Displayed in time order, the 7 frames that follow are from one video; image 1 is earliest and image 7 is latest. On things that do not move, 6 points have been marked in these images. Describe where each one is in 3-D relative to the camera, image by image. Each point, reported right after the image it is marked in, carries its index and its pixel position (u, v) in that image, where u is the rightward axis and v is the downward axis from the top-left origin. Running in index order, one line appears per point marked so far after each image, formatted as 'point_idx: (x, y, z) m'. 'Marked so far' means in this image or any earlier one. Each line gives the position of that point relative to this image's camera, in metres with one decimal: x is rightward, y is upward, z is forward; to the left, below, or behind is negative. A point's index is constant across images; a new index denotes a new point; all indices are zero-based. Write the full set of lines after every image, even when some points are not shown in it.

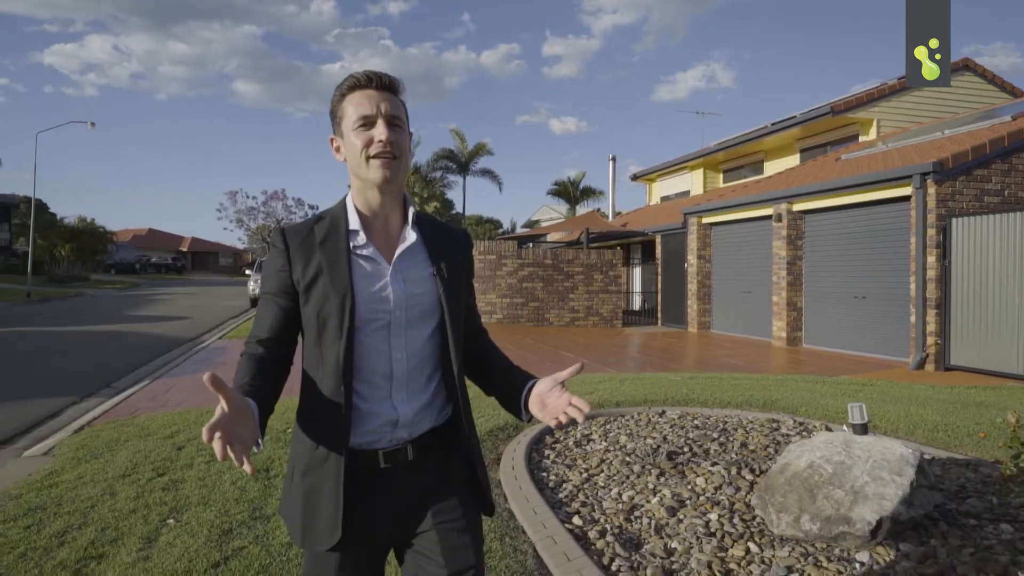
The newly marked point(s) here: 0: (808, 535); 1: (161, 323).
0: (+1.4, -1.2, +3.3) m
1: (-9.6, -1.0, +18.9) m
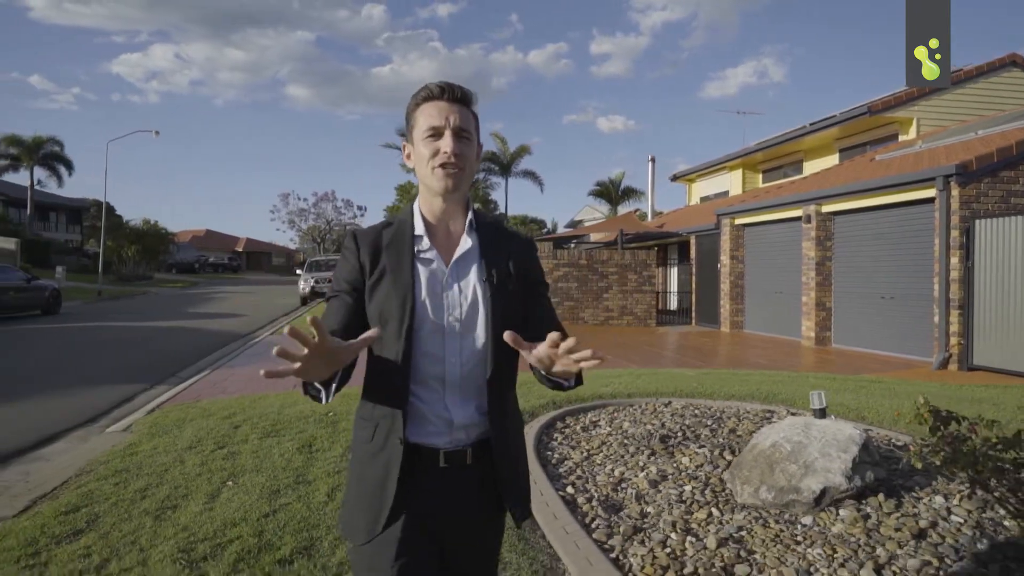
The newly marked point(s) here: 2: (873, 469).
0: (+1.4, -1.2, +3.9) m
1: (-8.6, -0.9, +20.1) m
2: (+2.0, -1.0, +3.8) m
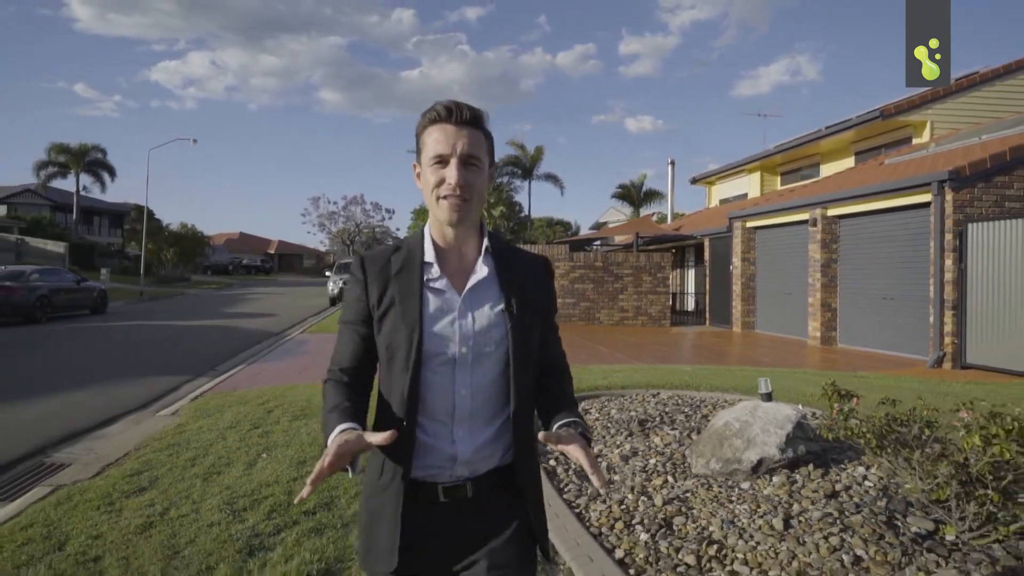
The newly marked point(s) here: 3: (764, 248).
0: (+1.3, -1.2, +4.5) m
1: (-8.0, -1.0, +21.2) m
2: (+1.9, -1.0, +4.4) m
3: (+6.4, +1.0, +17.3) m
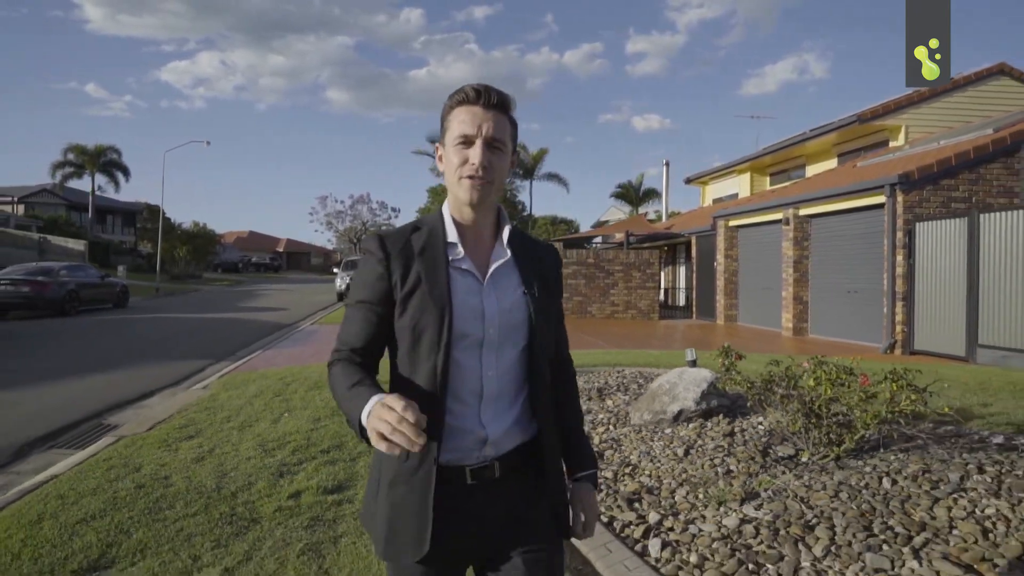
0: (+1.1, -1.1, +5.7) m
1: (-8.0, -0.8, +22.5) m
2: (+1.7, -0.9, +5.6) m
3: (+6.3, +1.1, +18.4) m
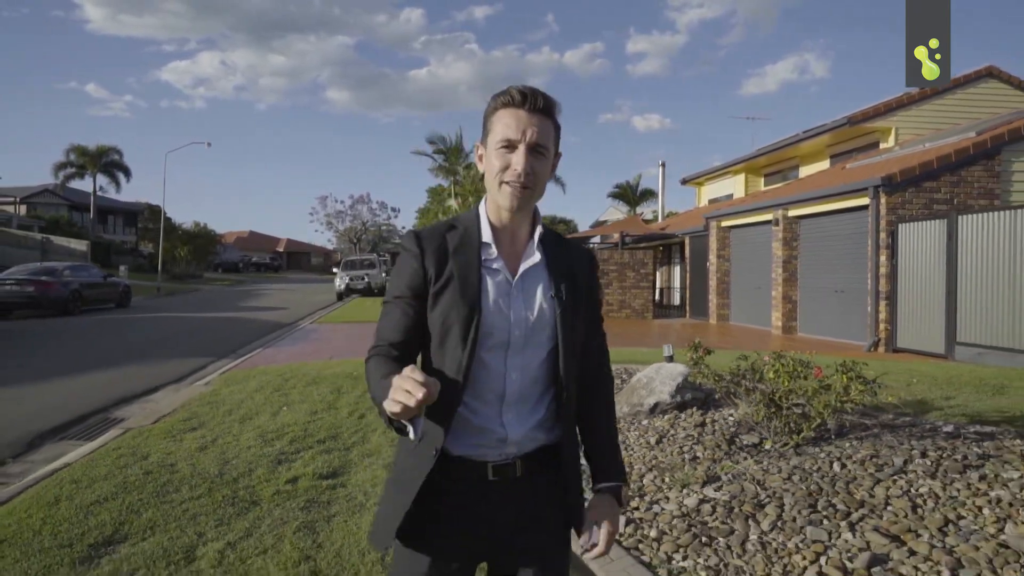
0: (+1.0, -1.1, +6.0) m
1: (-8.1, -0.8, +22.8) m
2: (+1.6, -0.9, +5.9) m
3: (+6.1, +1.2, +18.8) m
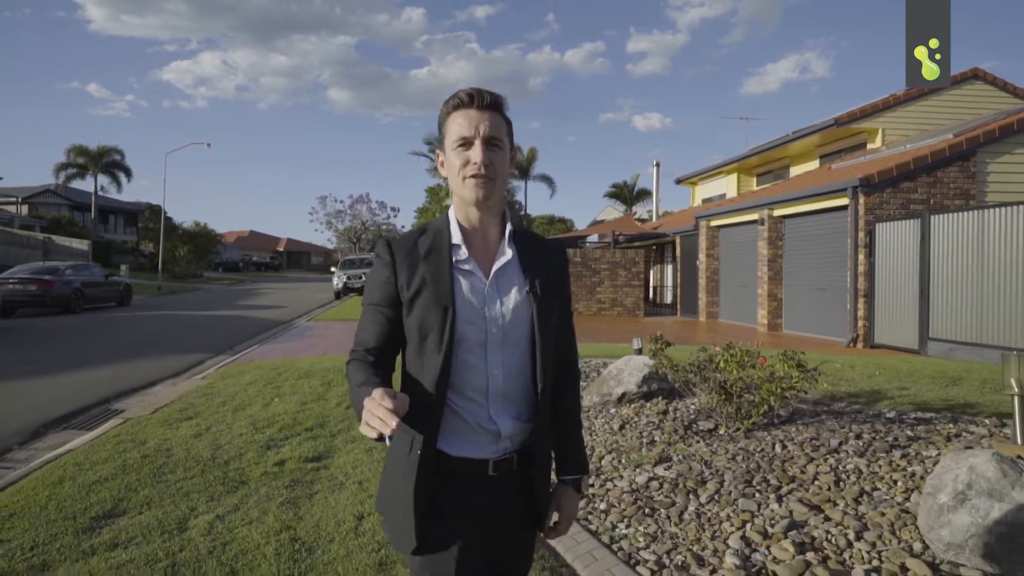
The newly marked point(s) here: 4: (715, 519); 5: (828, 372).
0: (+0.8, -1.1, +6.4) m
1: (-8.3, -0.8, +23.2) m
2: (+1.3, -0.9, +6.3) m
3: (+5.9, +1.2, +19.1) m
4: (+1.1, -1.2, +3.7) m
5: (+3.6, -0.9, +7.8) m
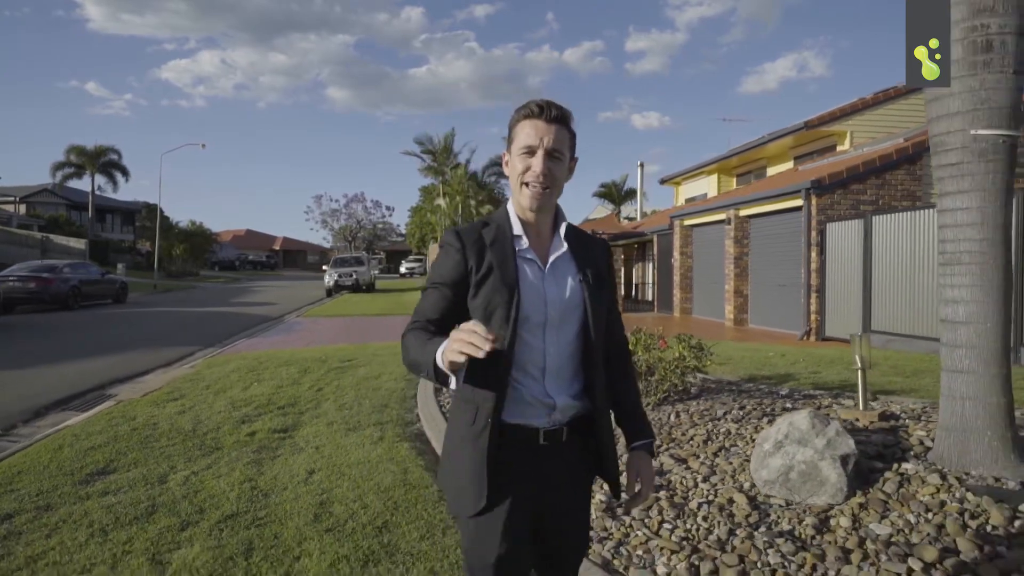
0: (+0.2, -1.0, +7.2) m
1: (-8.9, -0.7, +23.9) m
2: (+0.8, -0.8, +7.1) m
3: (+5.4, +1.3, +19.9) m
4: (+0.6, -1.2, +4.5) m
5: (+3.1, -0.9, +8.6) m
